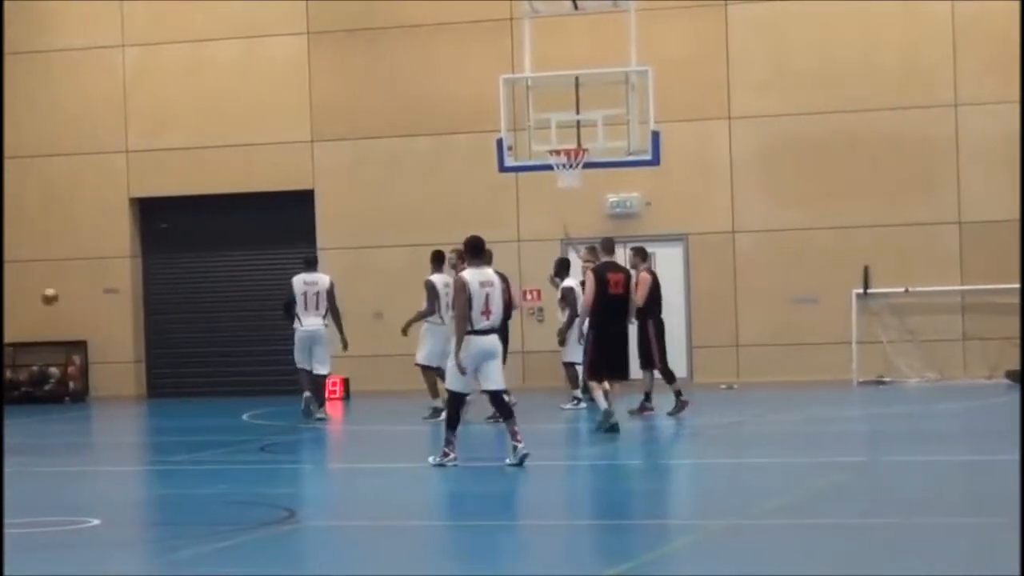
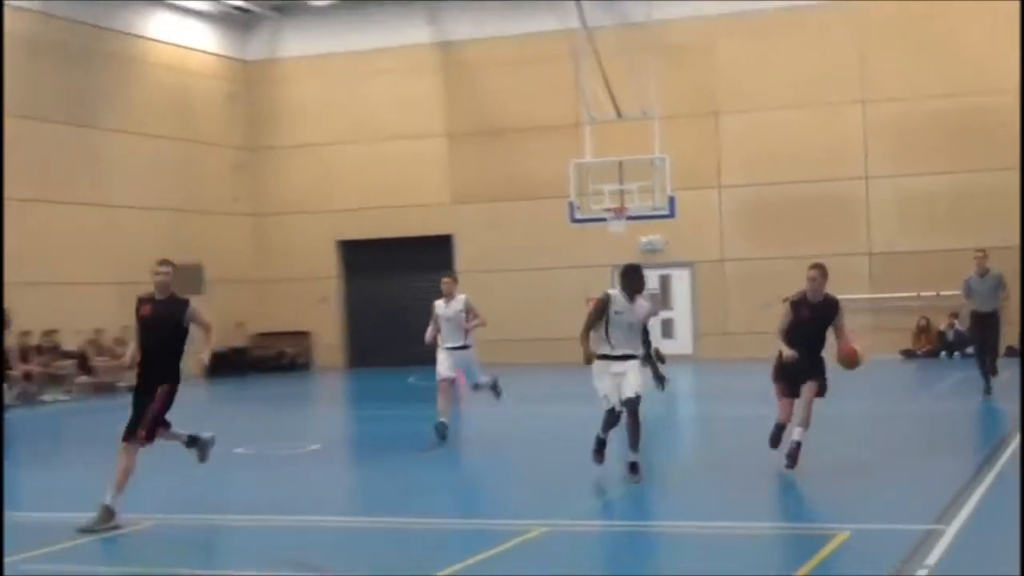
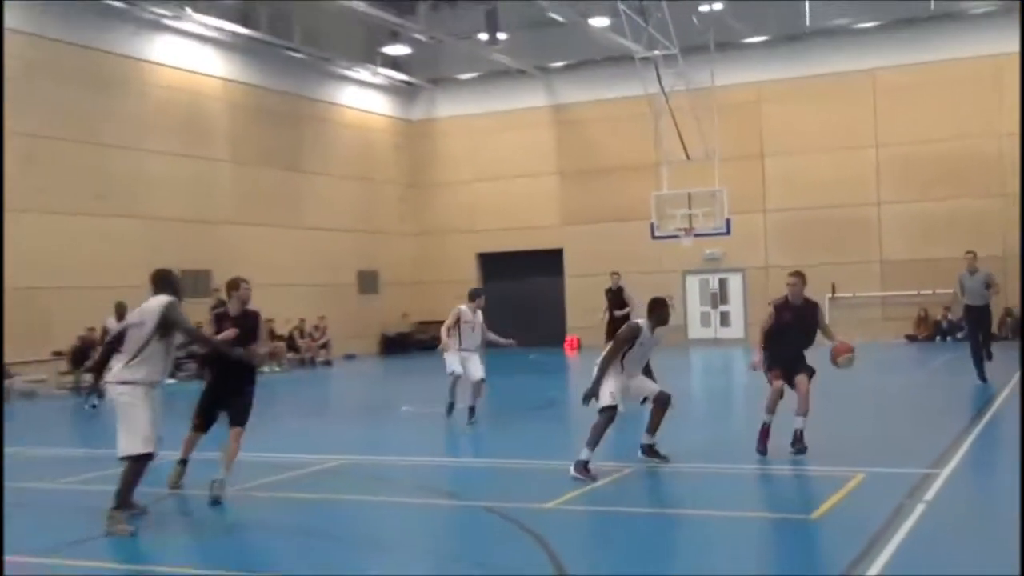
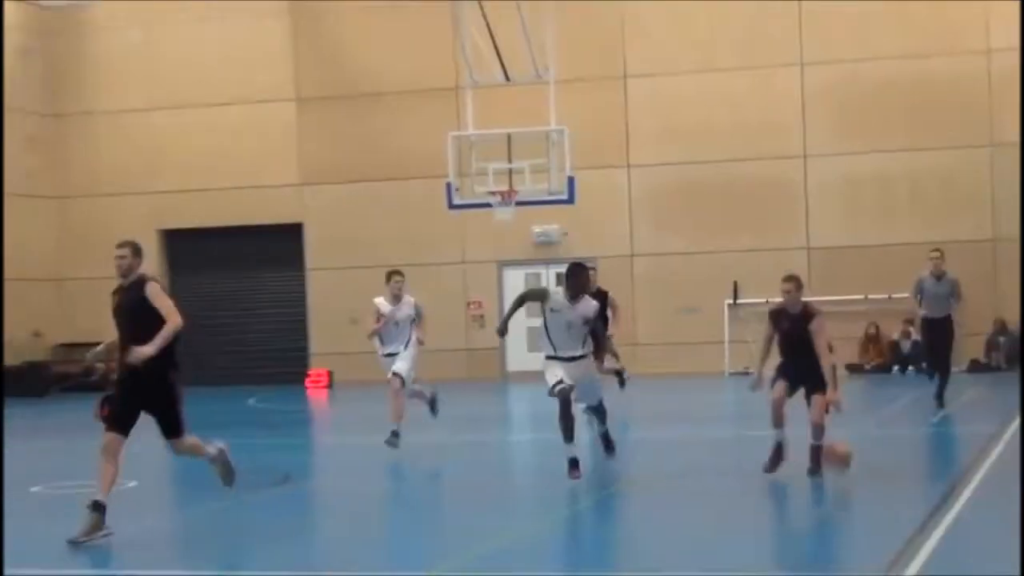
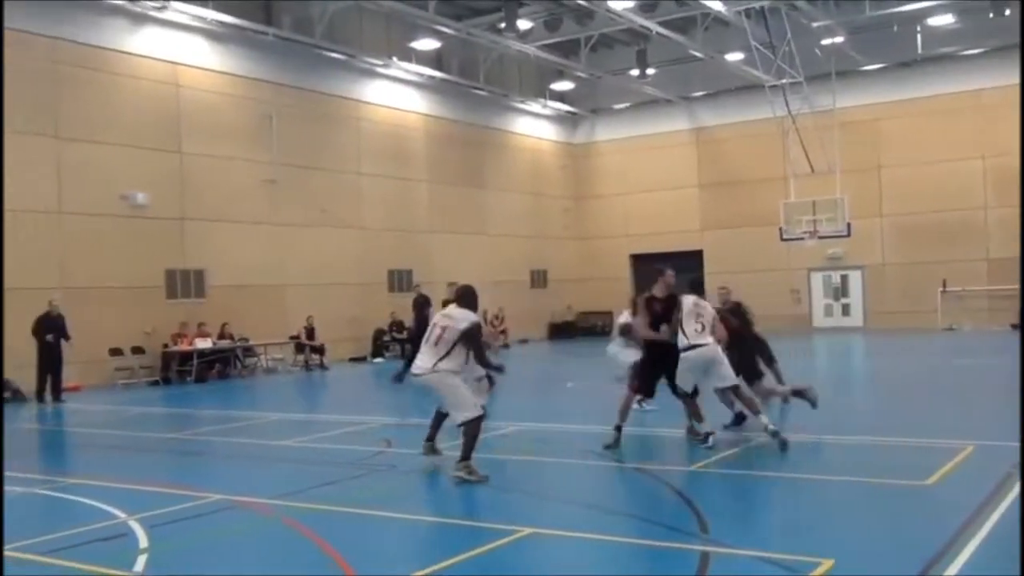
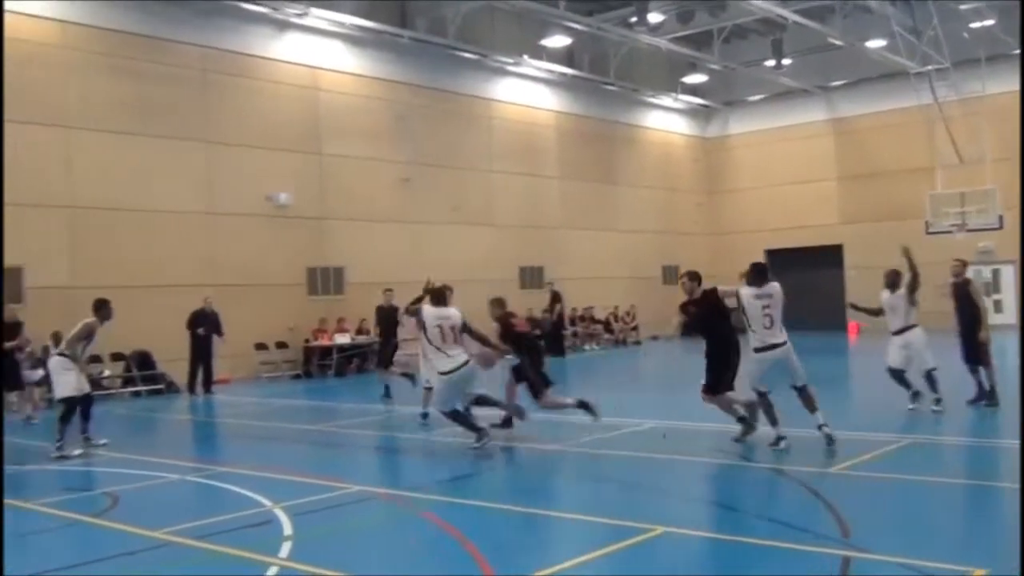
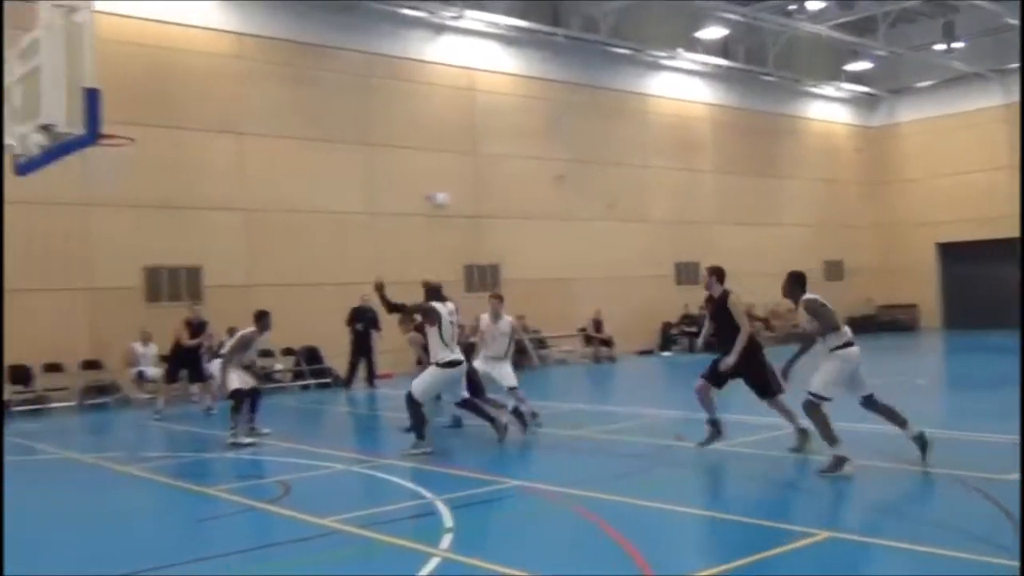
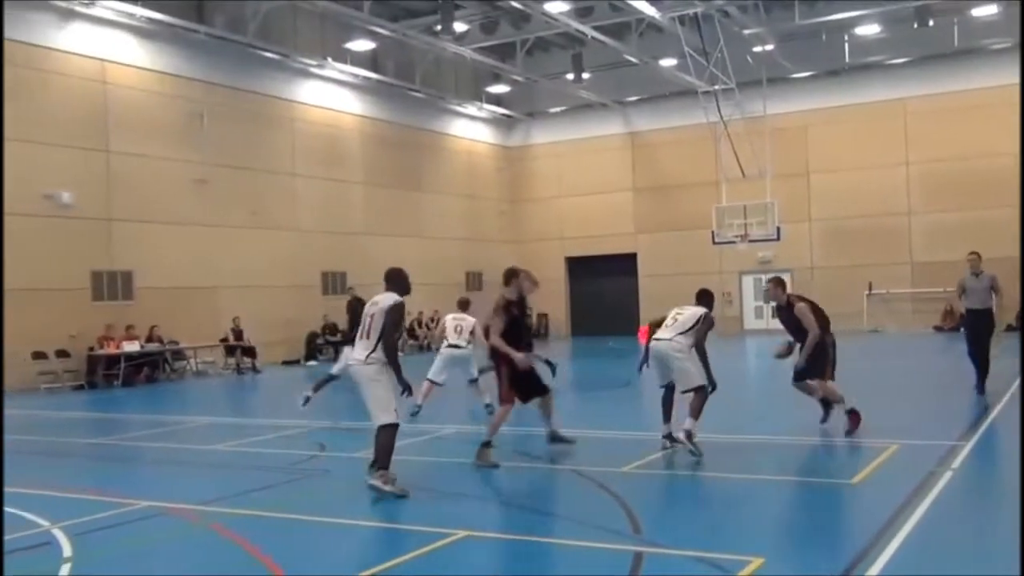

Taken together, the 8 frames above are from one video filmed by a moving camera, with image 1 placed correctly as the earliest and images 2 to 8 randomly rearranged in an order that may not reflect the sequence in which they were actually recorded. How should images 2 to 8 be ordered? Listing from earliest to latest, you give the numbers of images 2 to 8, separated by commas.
4, 2, 3, 8, 5, 6, 7
